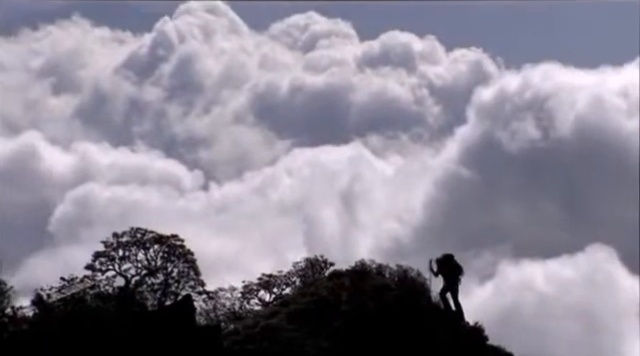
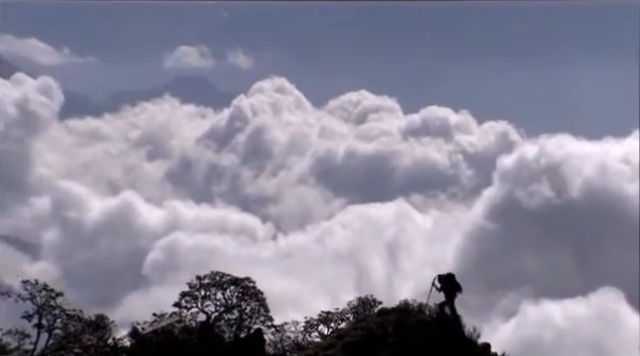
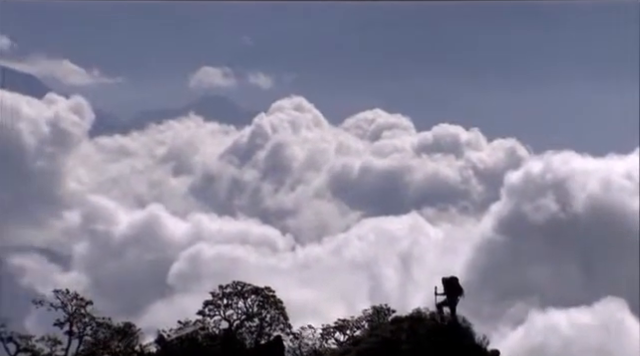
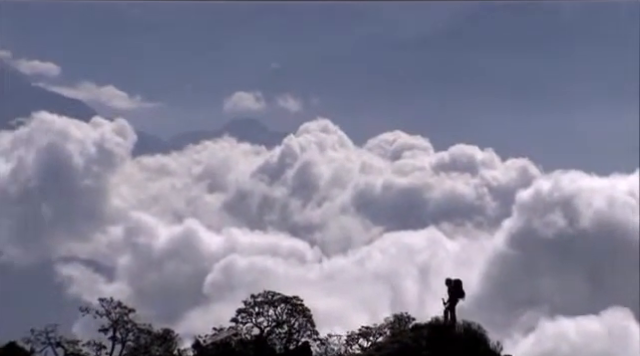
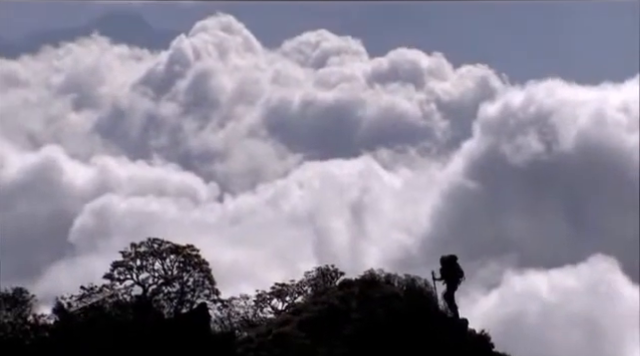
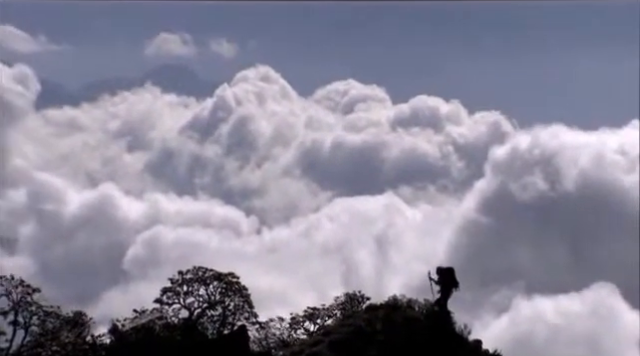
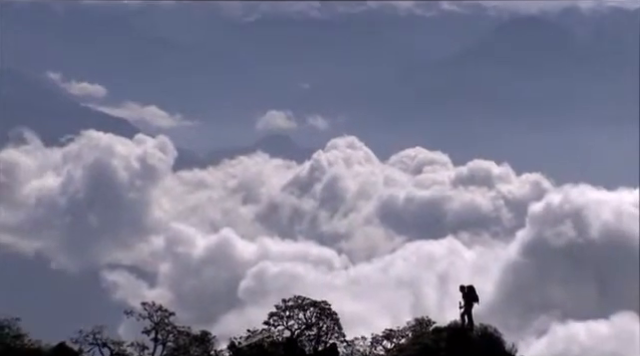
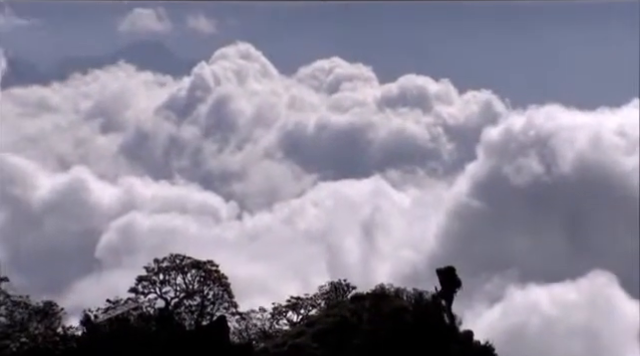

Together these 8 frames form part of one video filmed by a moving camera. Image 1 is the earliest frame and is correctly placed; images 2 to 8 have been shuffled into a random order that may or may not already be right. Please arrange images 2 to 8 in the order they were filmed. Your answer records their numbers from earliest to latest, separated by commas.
5, 8, 6, 2, 3, 4, 7
